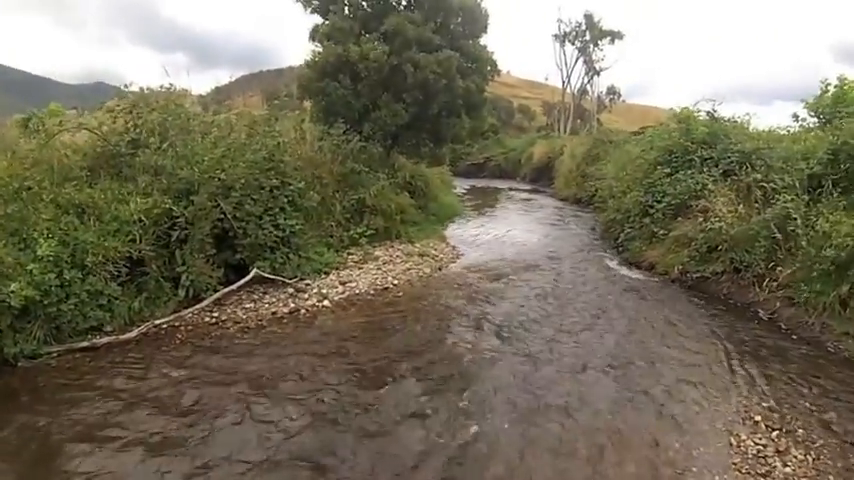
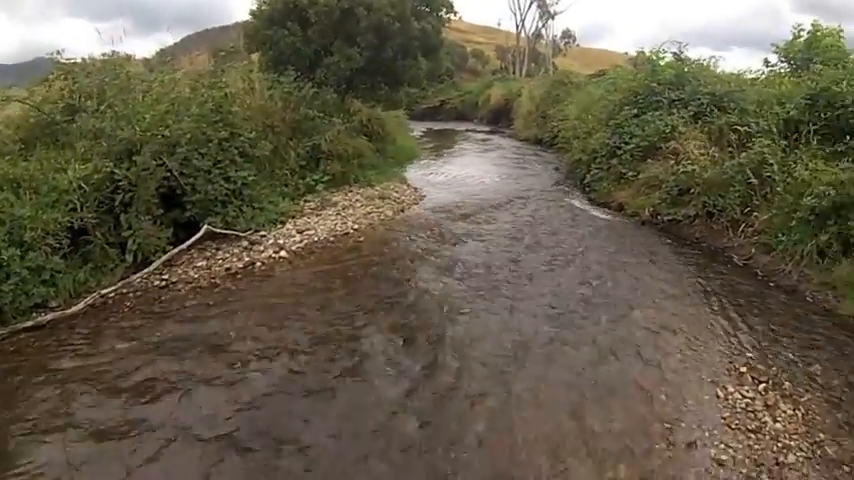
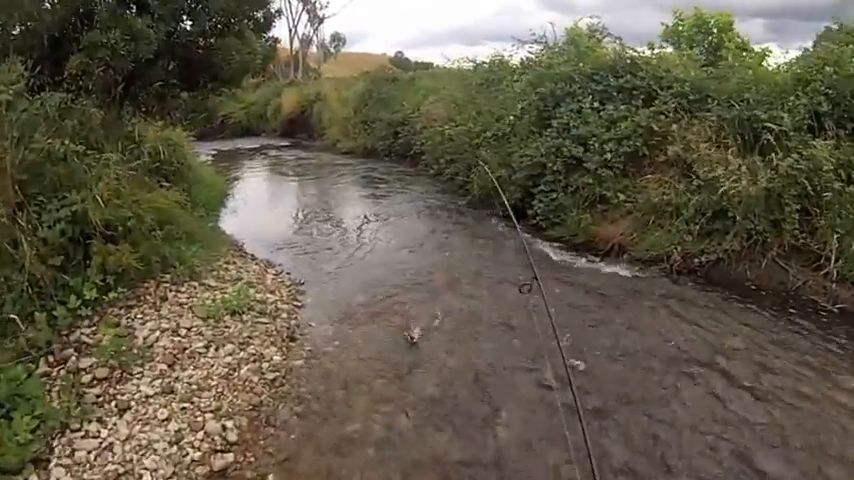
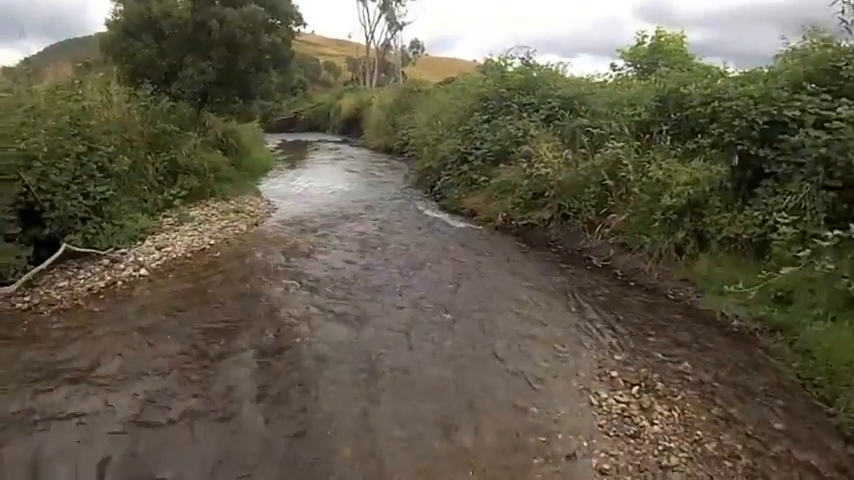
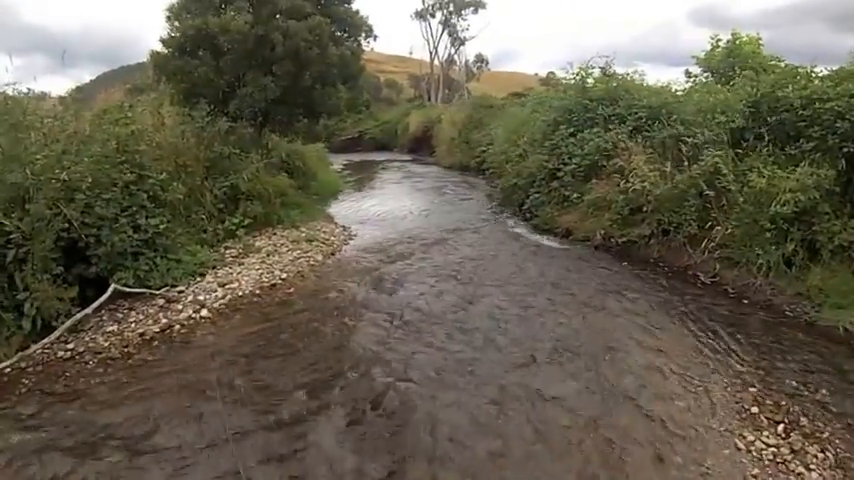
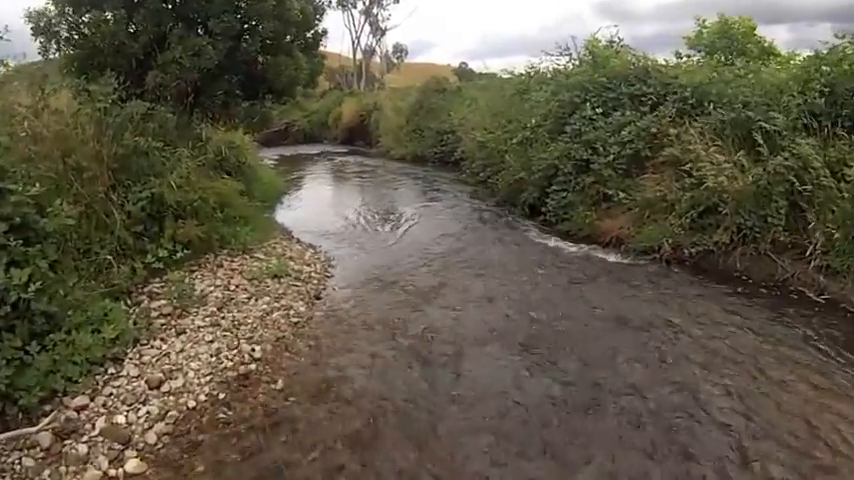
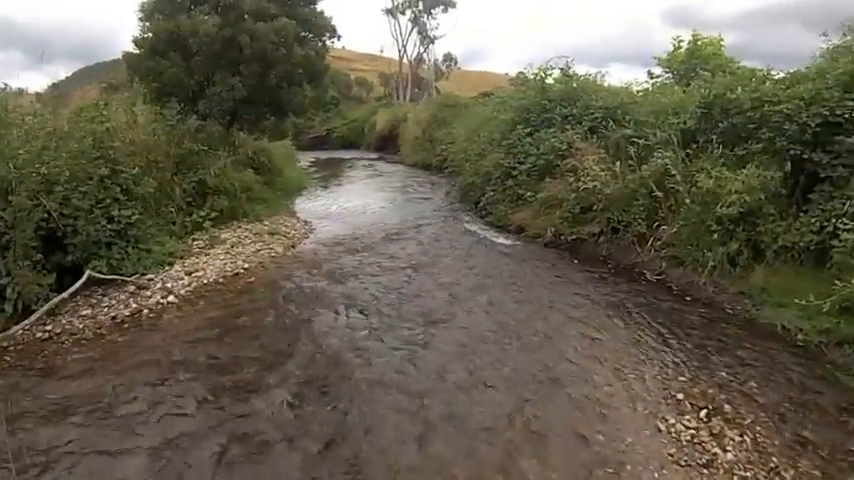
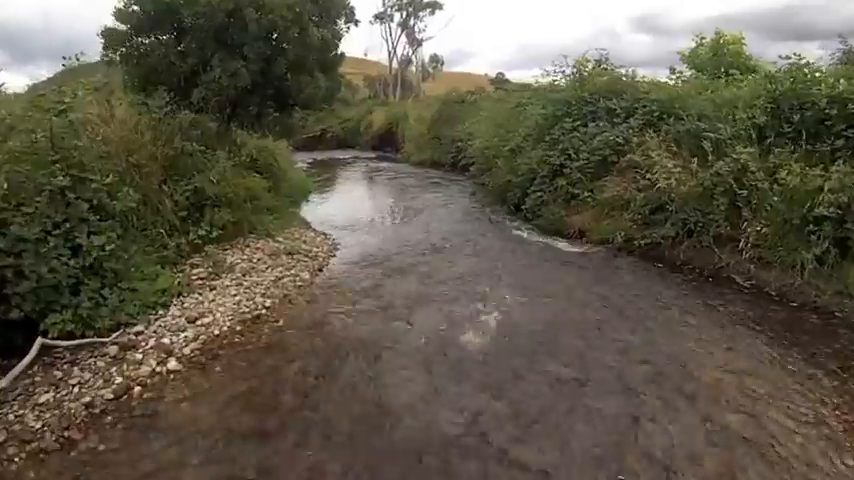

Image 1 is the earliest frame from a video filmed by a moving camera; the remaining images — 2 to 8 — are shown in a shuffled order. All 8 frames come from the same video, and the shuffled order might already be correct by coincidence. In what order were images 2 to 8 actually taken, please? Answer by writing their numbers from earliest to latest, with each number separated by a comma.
2, 4, 7, 5, 8, 6, 3
